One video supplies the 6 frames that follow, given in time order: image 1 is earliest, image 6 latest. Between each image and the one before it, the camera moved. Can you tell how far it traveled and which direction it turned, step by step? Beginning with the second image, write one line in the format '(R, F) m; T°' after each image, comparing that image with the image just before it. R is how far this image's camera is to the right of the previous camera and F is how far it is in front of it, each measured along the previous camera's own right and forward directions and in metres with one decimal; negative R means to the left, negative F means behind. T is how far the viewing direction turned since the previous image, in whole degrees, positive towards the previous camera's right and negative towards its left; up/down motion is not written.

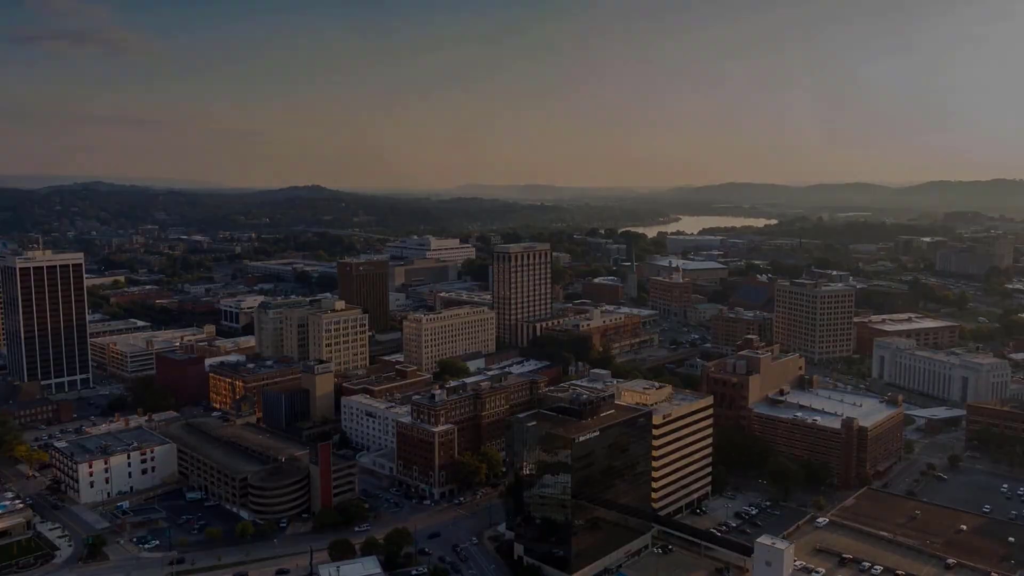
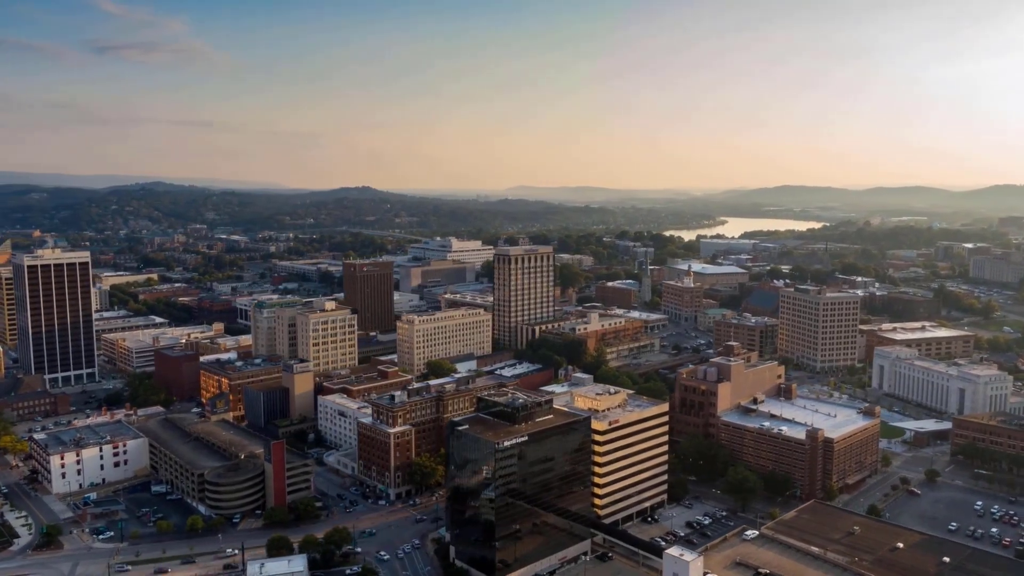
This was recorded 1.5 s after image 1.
(+5.1, +0.2) m; -4°
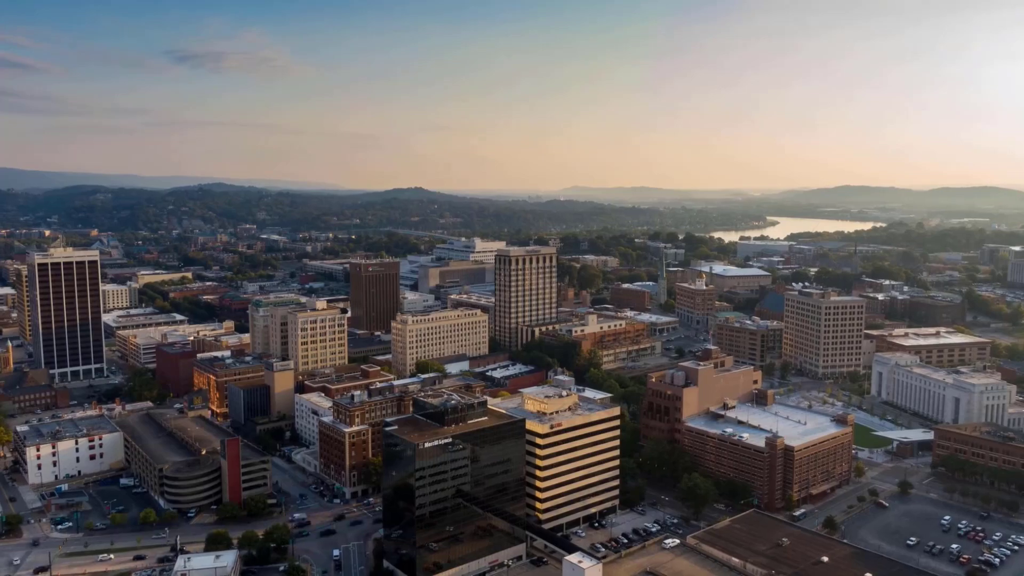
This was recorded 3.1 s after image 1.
(+5.5, +0.3) m; -4°
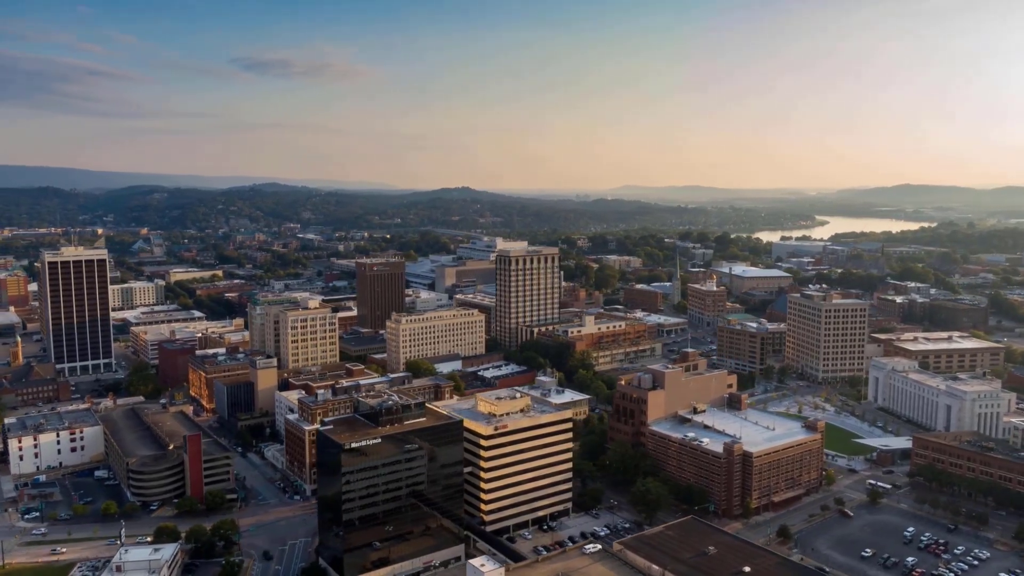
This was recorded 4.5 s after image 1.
(+5.1, +0.3) m; -4°
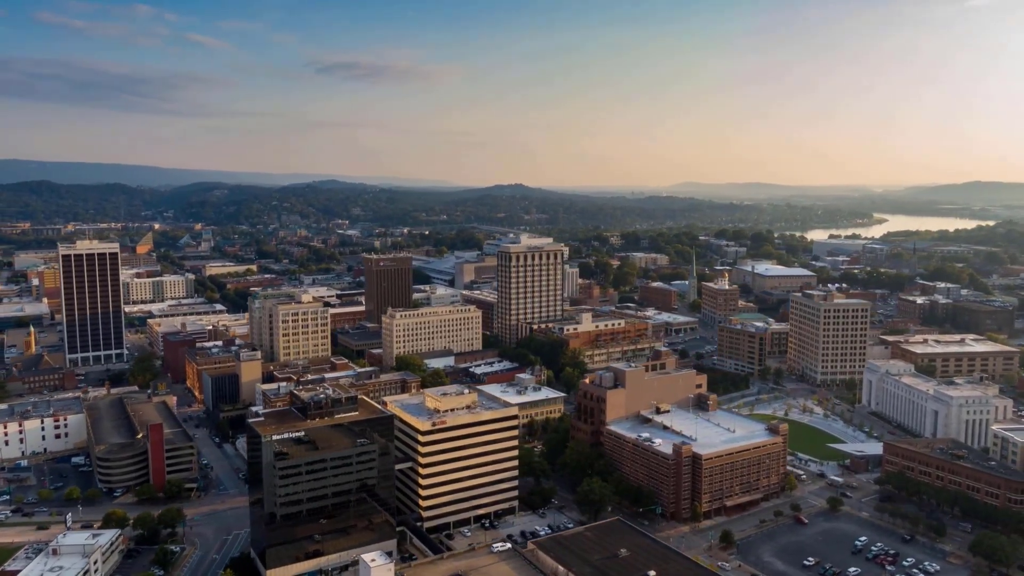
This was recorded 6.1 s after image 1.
(+5.7, +0.4) m; -4°
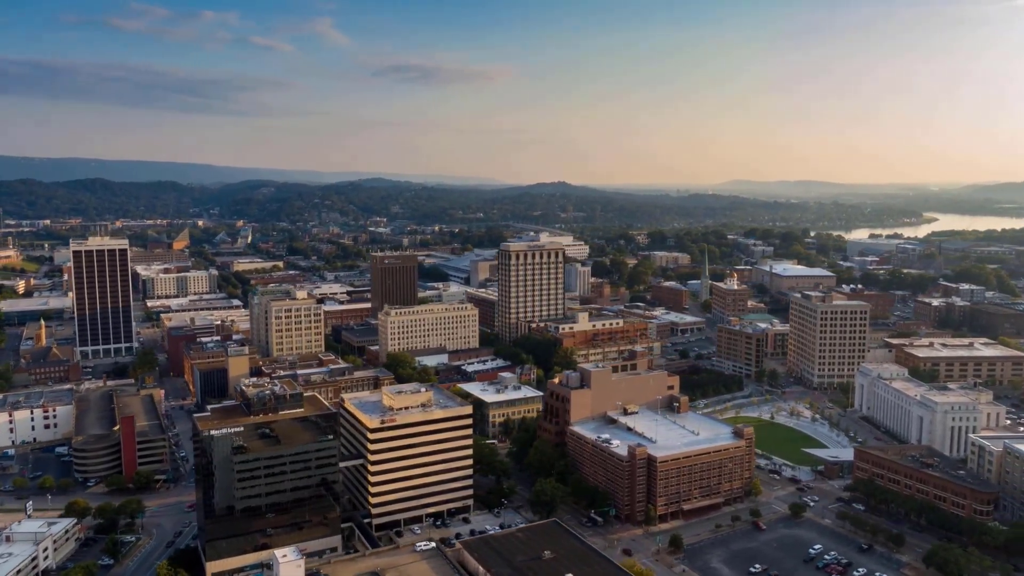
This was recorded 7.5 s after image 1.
(+4.6, +0.3) m; -3°
